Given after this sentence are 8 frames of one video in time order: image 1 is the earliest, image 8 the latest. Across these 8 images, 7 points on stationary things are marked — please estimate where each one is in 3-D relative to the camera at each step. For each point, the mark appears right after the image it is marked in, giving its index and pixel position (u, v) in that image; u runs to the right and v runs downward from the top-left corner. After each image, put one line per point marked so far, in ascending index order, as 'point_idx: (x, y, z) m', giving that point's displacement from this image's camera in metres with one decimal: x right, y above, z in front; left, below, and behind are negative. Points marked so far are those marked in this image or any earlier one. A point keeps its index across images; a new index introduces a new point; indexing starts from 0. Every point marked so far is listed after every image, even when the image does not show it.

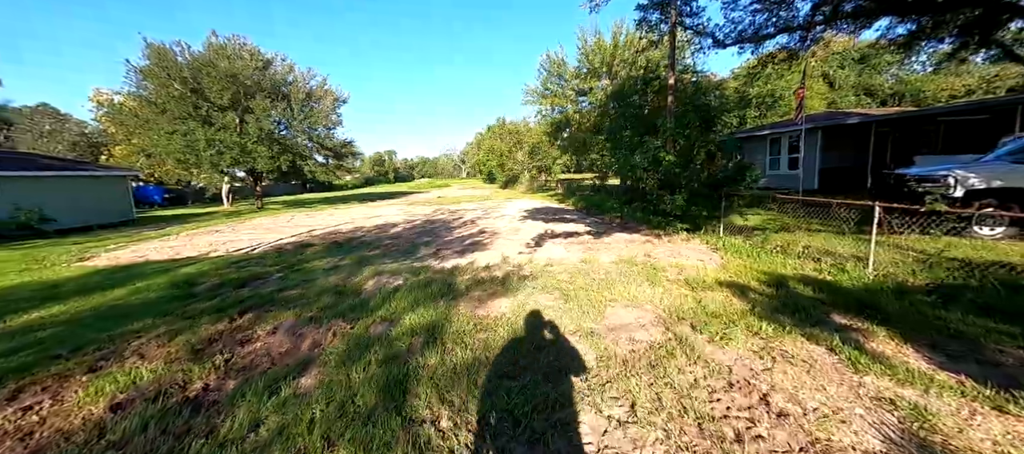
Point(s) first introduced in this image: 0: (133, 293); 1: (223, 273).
0: (-5.1, -0.9, +4.8) m
1: (-4.6, -0.7, +5.7) m
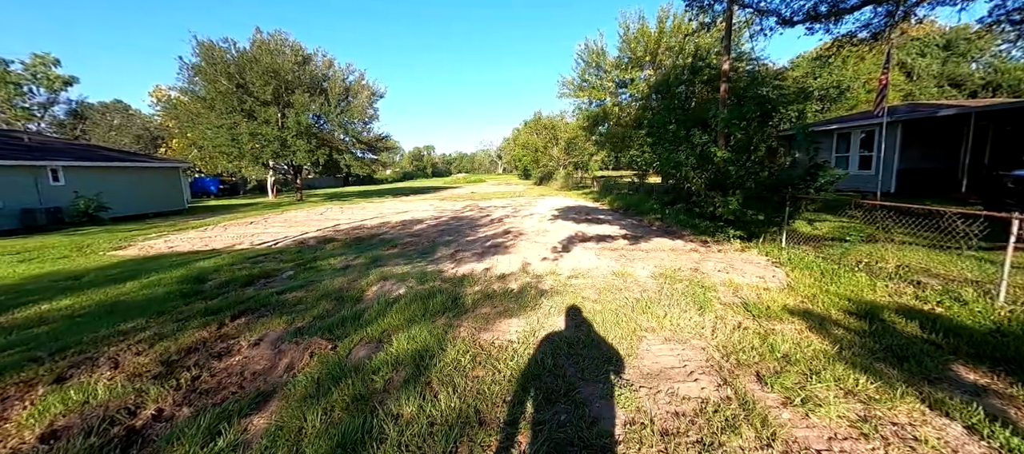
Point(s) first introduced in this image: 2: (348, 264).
0: (-4.9, -0.8, +4.7) m
1: (-4.3, -0.7, +5.5) m
2: (-2.6, -0.6, +5.6) m
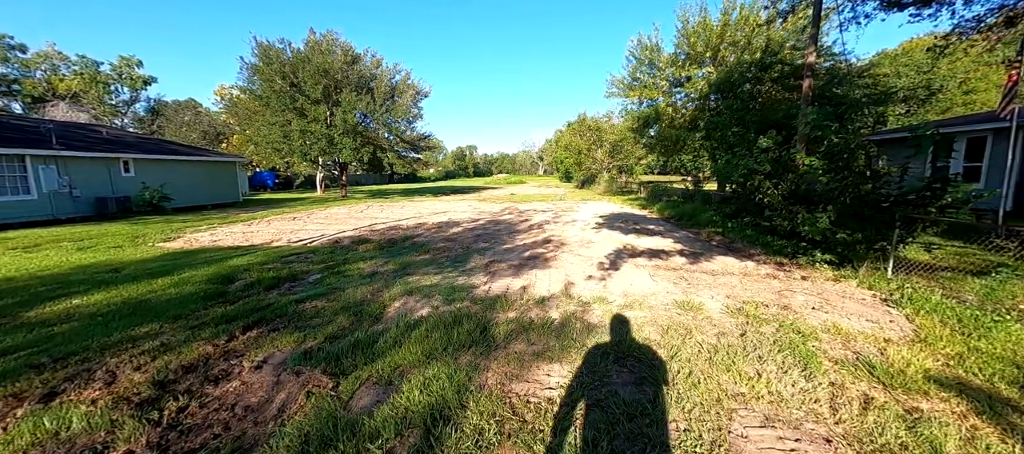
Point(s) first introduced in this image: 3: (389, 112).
0: (-4.4, -0.8, +4.6) m
1: (-3.7, -0.6, +5.4) m
2: (-2.0, -0.6, +5.2) m
3: (-6.4, +6.0, +18.6) m
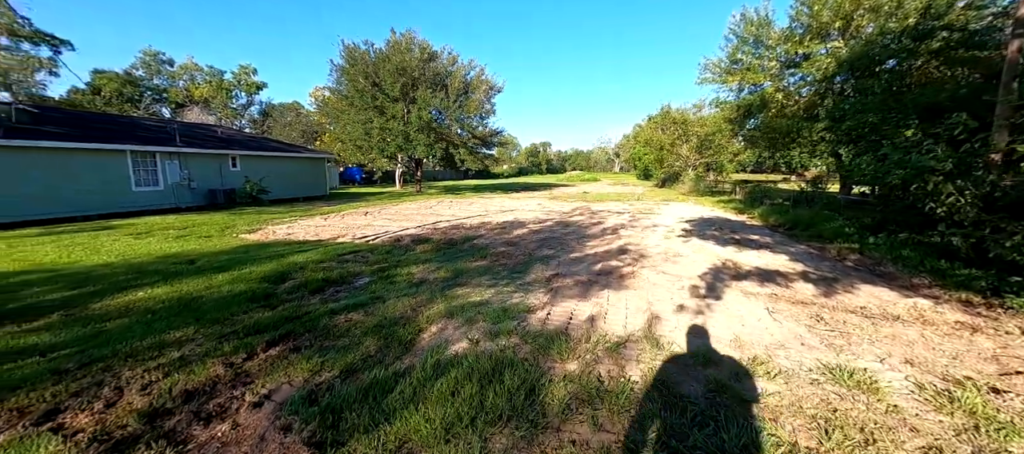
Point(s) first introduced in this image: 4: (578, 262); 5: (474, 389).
0: (-3.6, -0.7, +4.5) m
1: (-2.8, -0.6, +5.2) m
2: (-1.1, -0.7, +4.7) m
3: (-2.6, +6.2, +18.6) m
4: (+1.0, -0.5, +5.5) m
5: (-0.2, -0.9, +2.1) m
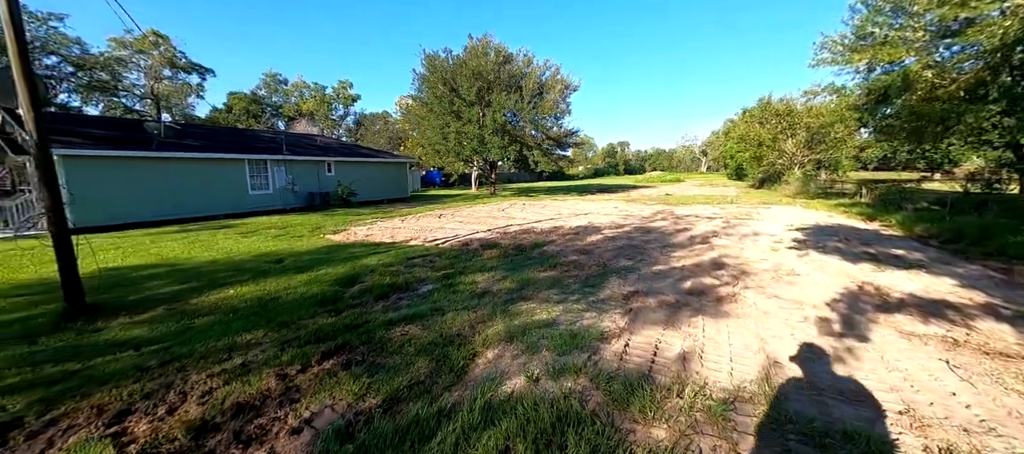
0: (-2.8, -0.7, +4.7) m
1: (-1.8, -0.7, +5.2) m
2: (-0.3, -0.8, +4.4) m
3: (+1.2, +6.1, +18.4) m
4: (+2.0, -0.7, +4.7) m
5: (+0.1, -1.0, +1.7) m
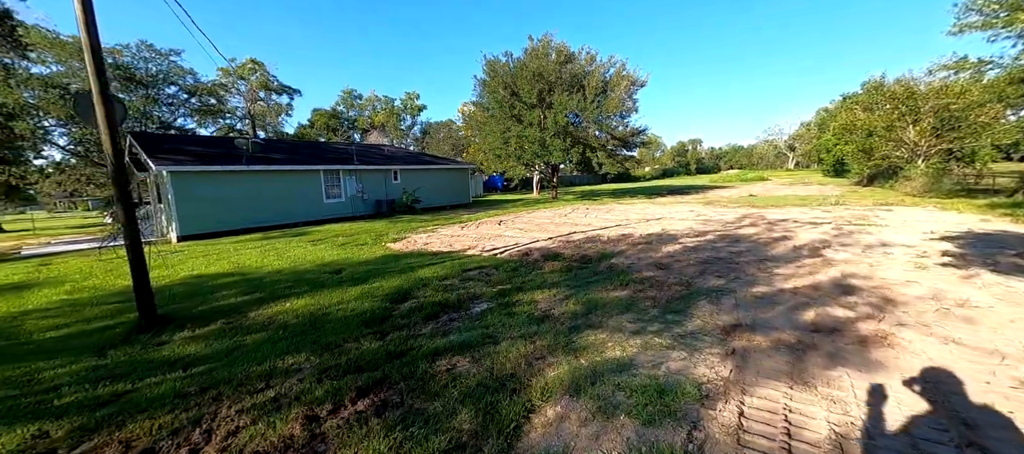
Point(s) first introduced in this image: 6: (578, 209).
0: (-2.0, -0.9, +4.5) m
1: (-1.0, -0.8, +4.8) m
2: (+0.4, -0.9, +3.8) m
3: (+4.3, +5.8, +17.4) m
4: (+2.7, -0.8, +3.8) m
5: (+0.3, -1.1, +1.1) m
6: (+2.6, +0.7, +14.4) m
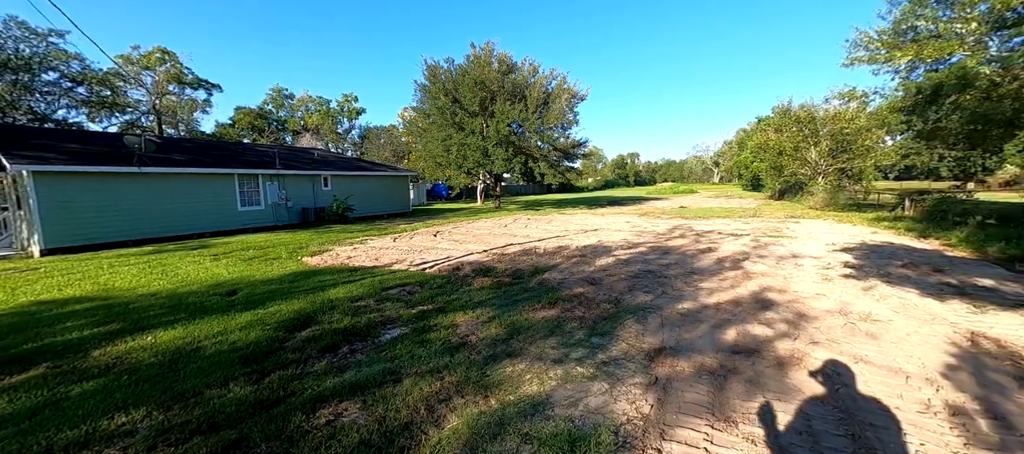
0: (-2.9, -1.1, +3.8) m
1: (-1.9, -1.0, +4.2) m
2: (-0.4, -1.1, +3.4) m
3: (+1.6, +5.3, +17.5) m
4: (+1.9, -1.0, +3.7) m
5: (-0.1, -1.2, +0.7) m
6: (+0.3, +0.3, +14.3) m
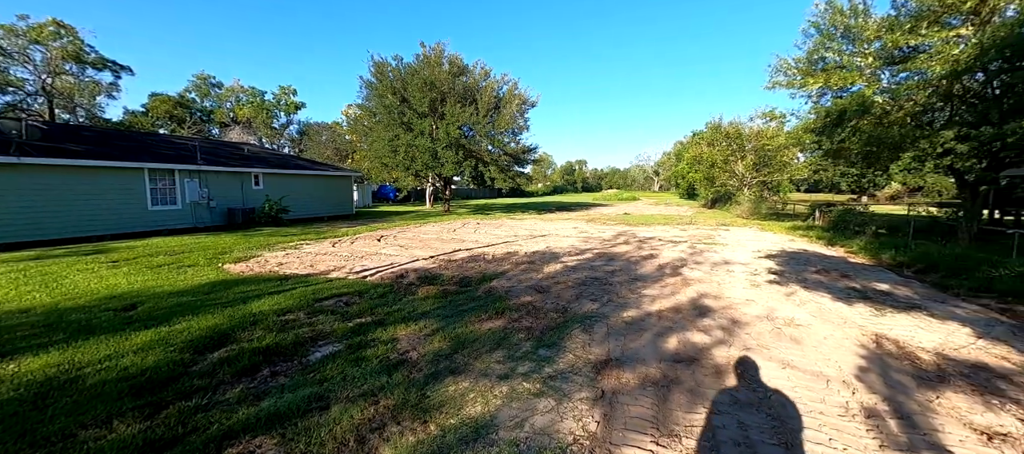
0: (-3.4, -1.1, +3.2) m
1: (-2.5, -1.0, +3.8) m
2: (-0.9, -1.1, +3.2) m
3: (-0.8, +5.1, +17.5) m
4: (+1.3, -1.0, +3.7) m
5: (-0.3, -1.3, +0.5) m
6: (-1.6, +0.1, +14.0) m
